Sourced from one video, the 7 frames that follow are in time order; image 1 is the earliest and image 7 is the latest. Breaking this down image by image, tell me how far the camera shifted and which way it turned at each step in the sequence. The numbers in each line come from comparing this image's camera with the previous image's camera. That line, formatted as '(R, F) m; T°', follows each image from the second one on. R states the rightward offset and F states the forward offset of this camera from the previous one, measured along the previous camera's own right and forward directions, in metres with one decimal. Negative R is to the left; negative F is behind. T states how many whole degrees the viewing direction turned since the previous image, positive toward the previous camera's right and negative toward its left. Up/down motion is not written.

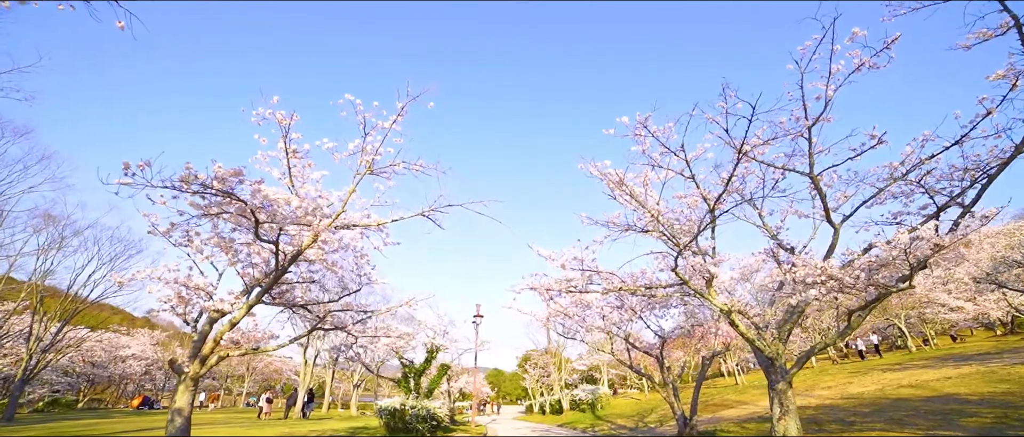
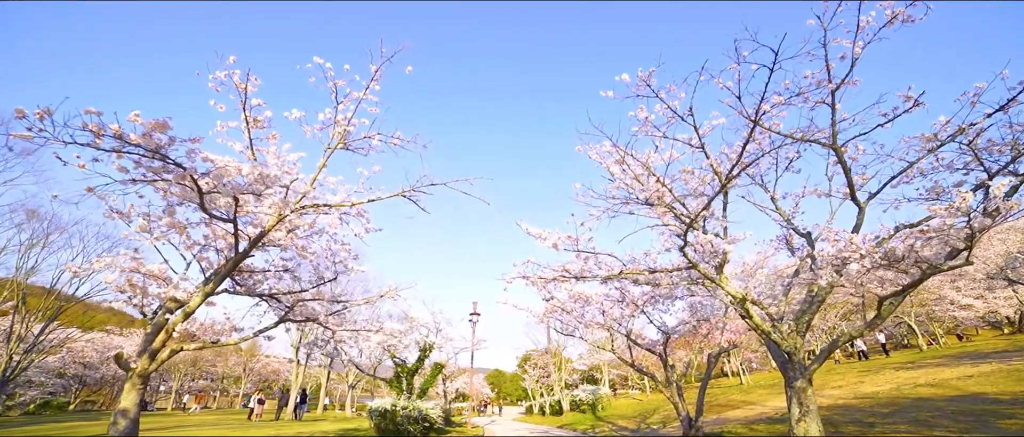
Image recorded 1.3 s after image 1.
(+0.2, +0.6) m; 0°
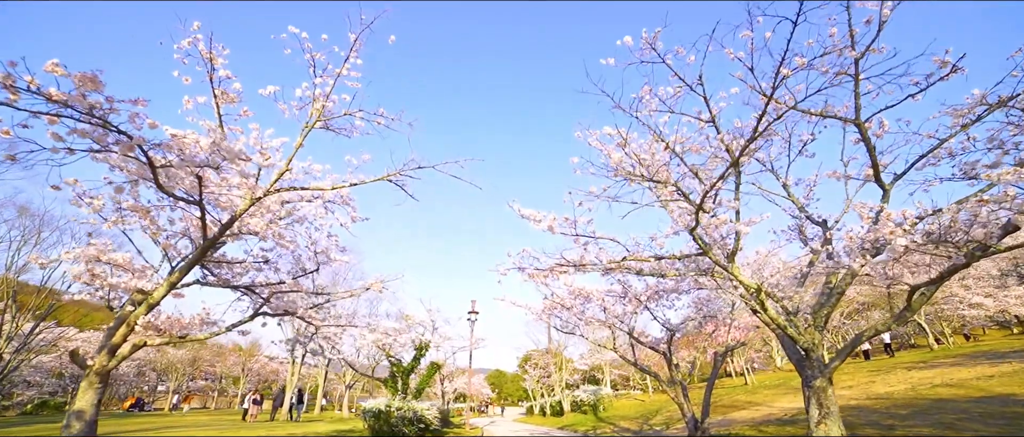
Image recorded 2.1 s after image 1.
(+0.1, +0.4) m; 0°
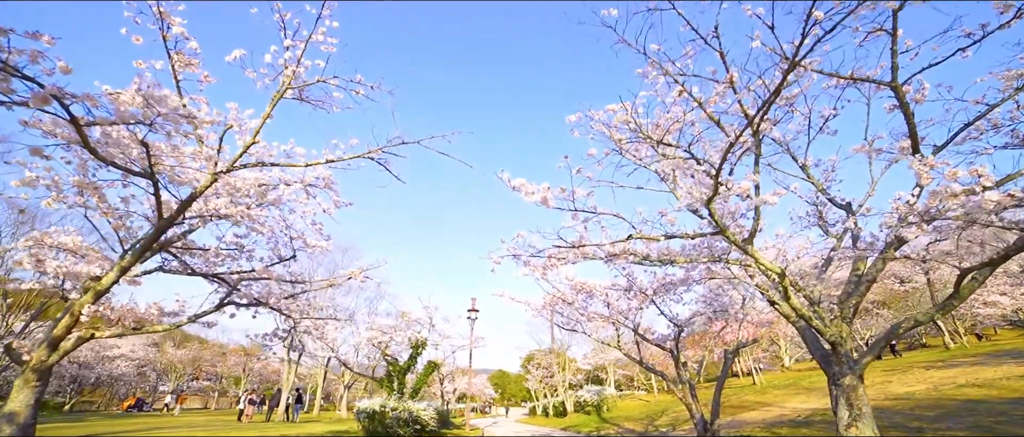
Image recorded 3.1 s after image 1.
(+0.1, +0.5) m; 0°
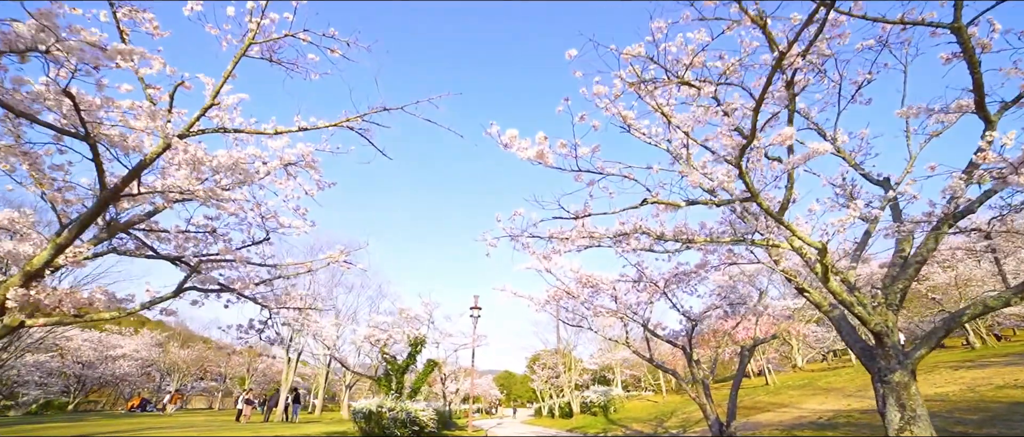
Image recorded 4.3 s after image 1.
(+0.1, +0.6) m; -1°
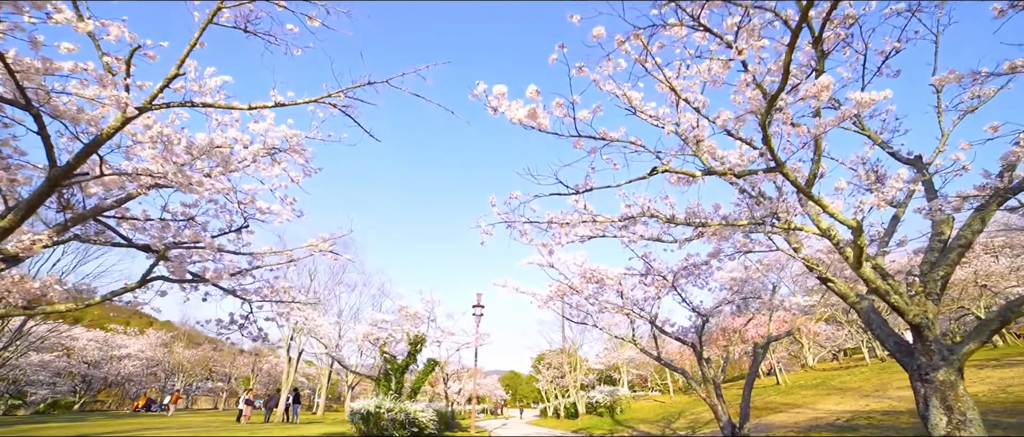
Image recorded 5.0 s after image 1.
(+0.1, +0.4) m; -1°
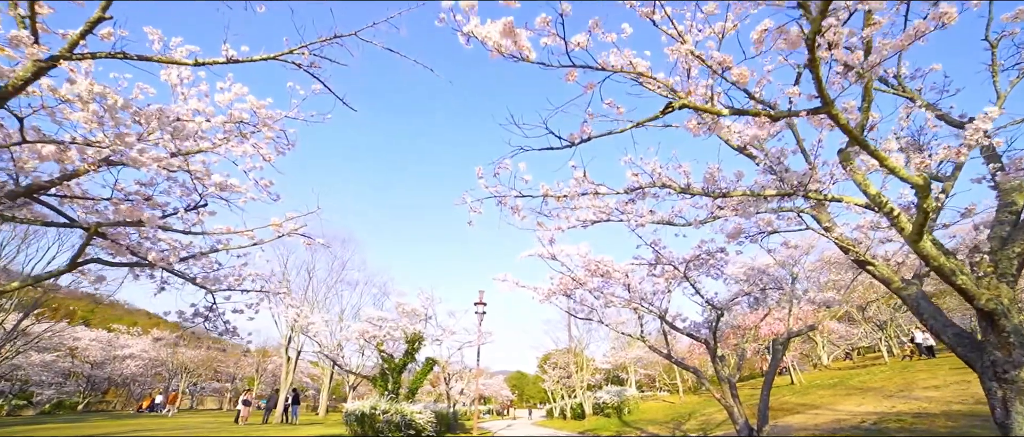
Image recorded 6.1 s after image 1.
(+0.1, +0.6) m; -1°
